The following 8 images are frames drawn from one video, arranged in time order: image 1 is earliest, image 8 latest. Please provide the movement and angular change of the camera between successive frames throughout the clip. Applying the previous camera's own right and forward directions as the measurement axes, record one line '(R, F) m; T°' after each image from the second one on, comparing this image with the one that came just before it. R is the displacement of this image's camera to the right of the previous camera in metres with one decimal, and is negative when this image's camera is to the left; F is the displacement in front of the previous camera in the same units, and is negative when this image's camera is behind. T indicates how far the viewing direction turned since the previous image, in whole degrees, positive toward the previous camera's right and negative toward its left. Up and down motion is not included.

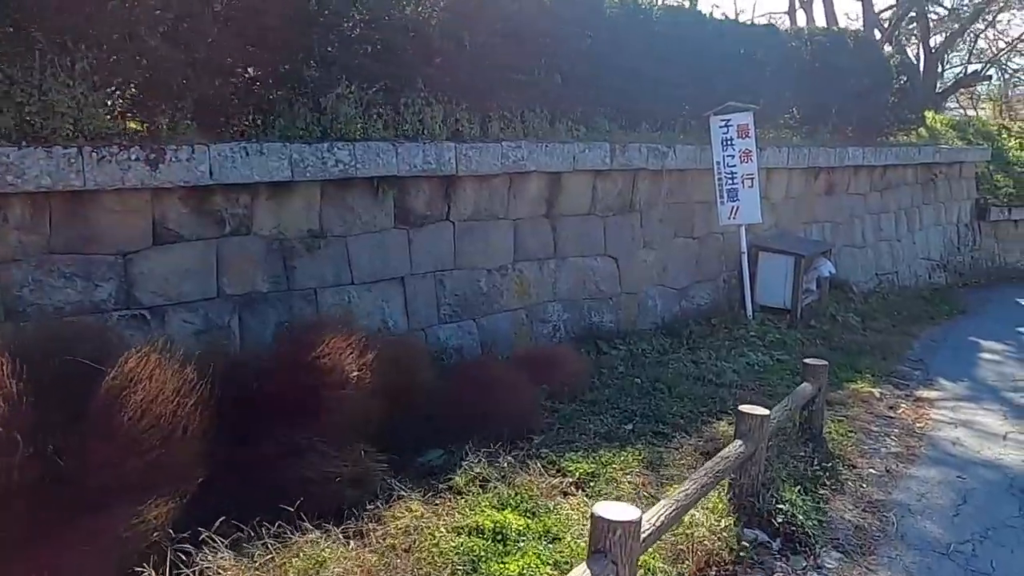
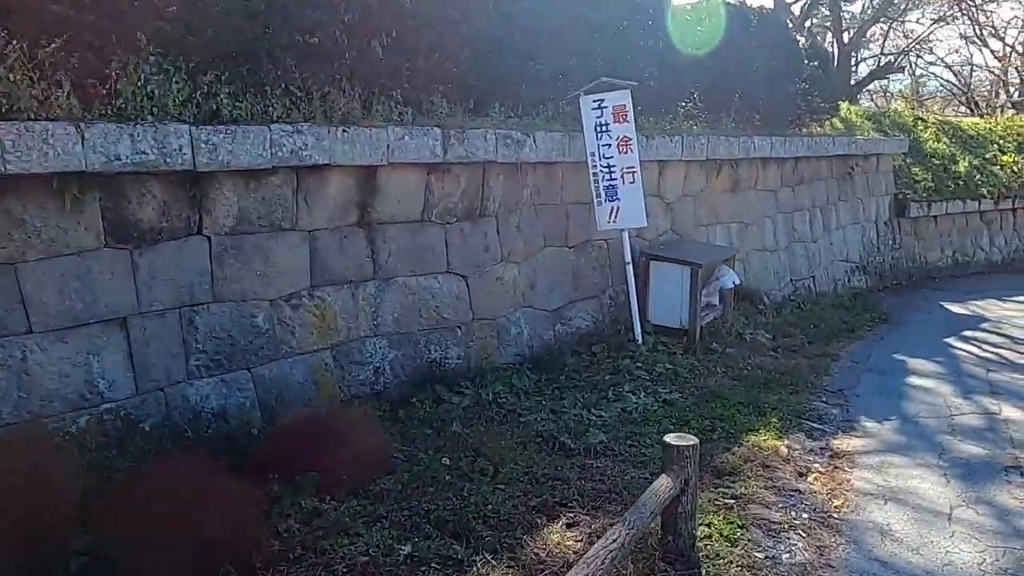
(+0.8, +1.3) m; +5°
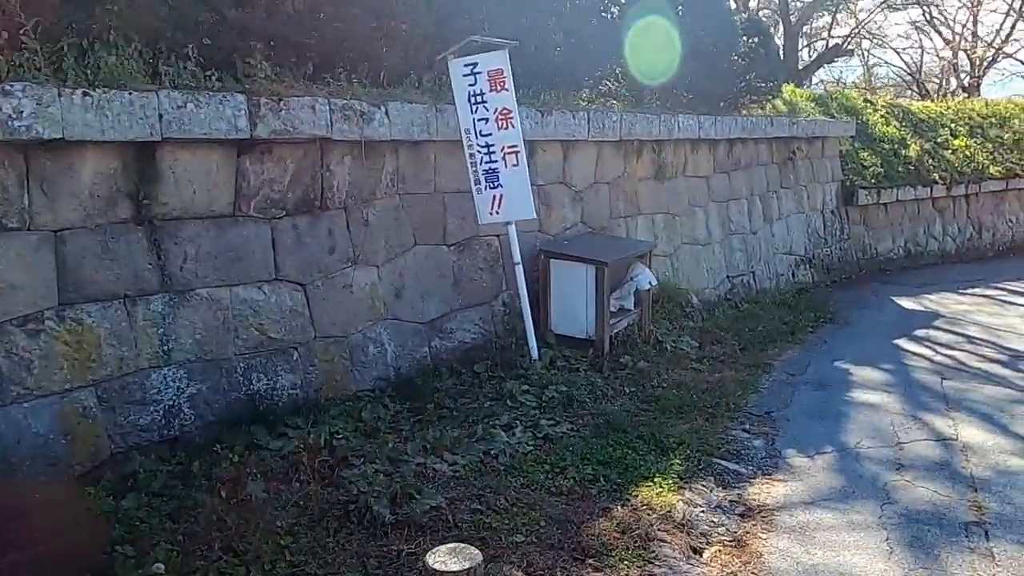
(+0.6, +0.9) m; +3°
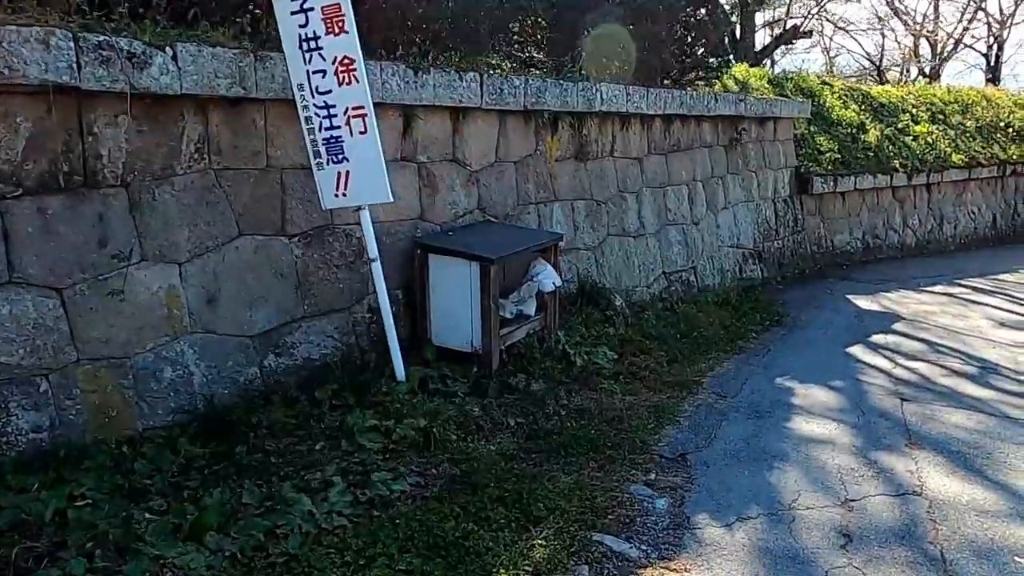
(+0.5, +0.9) m; +2°
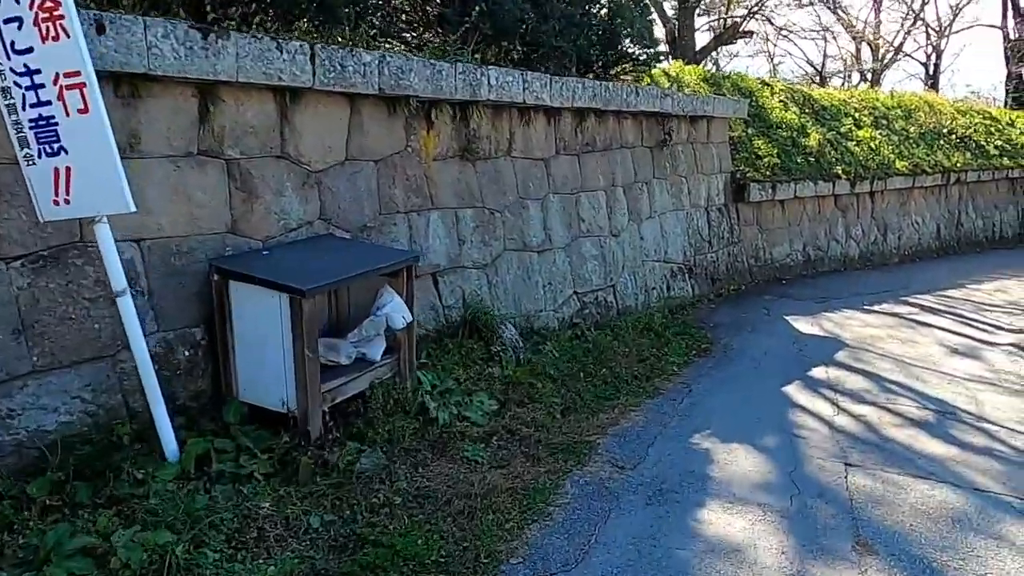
(+0.5, +1.0) m; +4°
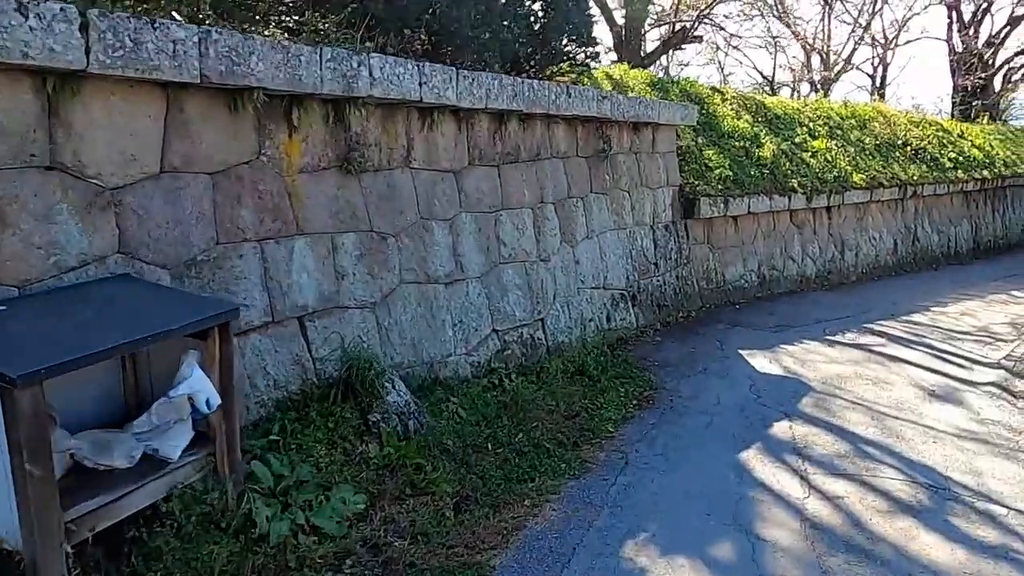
(+0.3, +0.9) m; +3°
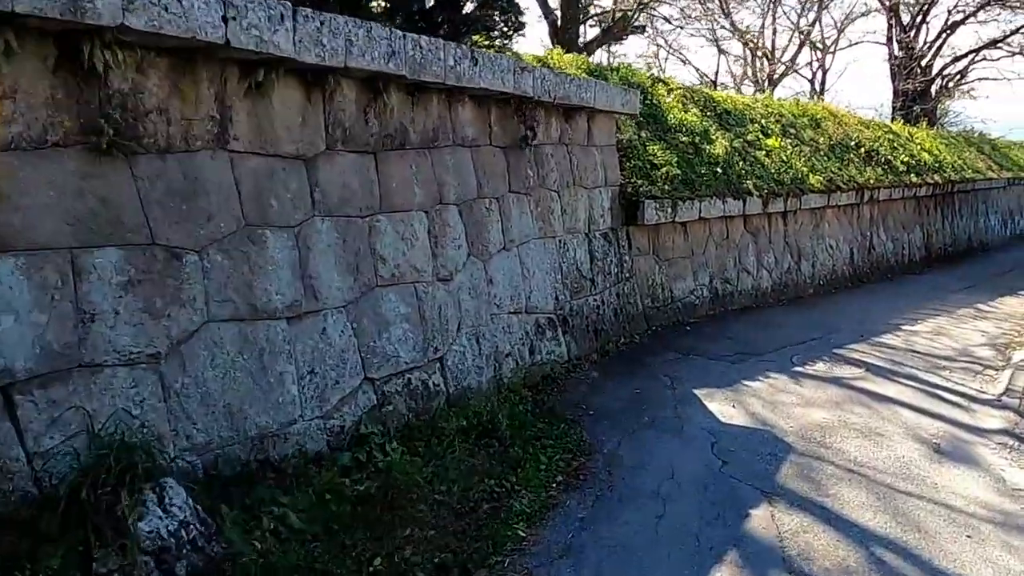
(+0.3, +1.2) m; +4°
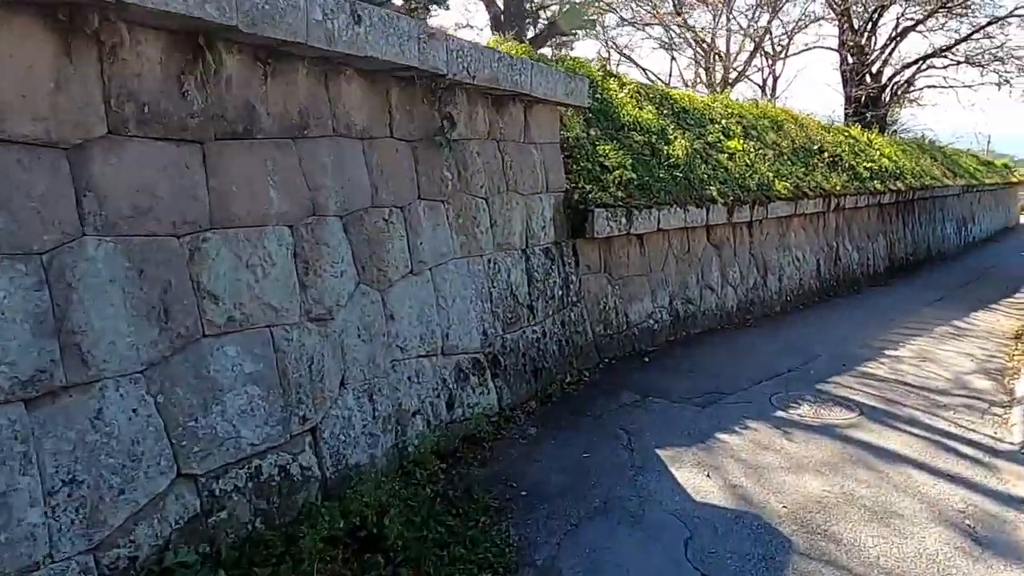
(+0.2, +1.0) m; +4°
